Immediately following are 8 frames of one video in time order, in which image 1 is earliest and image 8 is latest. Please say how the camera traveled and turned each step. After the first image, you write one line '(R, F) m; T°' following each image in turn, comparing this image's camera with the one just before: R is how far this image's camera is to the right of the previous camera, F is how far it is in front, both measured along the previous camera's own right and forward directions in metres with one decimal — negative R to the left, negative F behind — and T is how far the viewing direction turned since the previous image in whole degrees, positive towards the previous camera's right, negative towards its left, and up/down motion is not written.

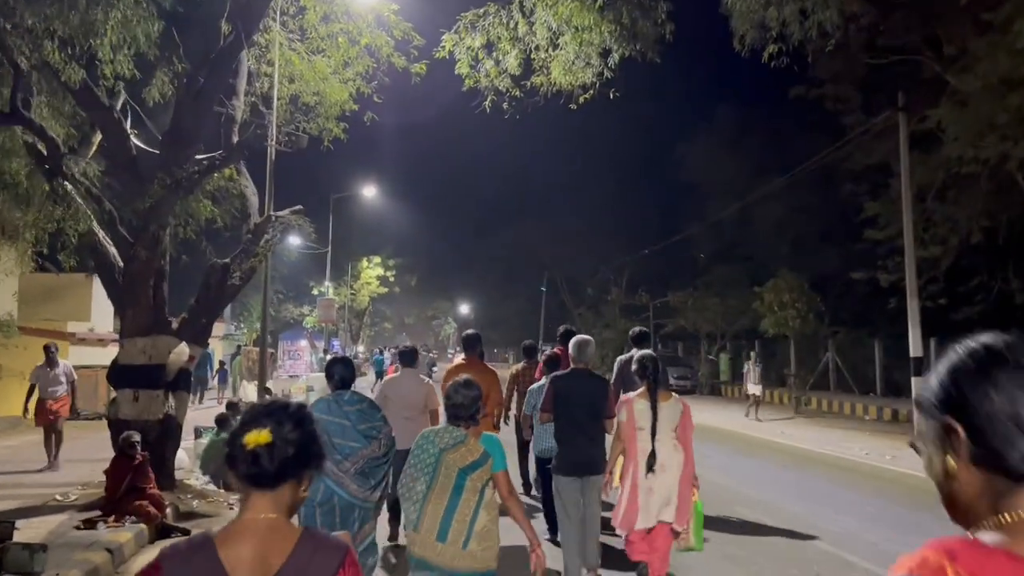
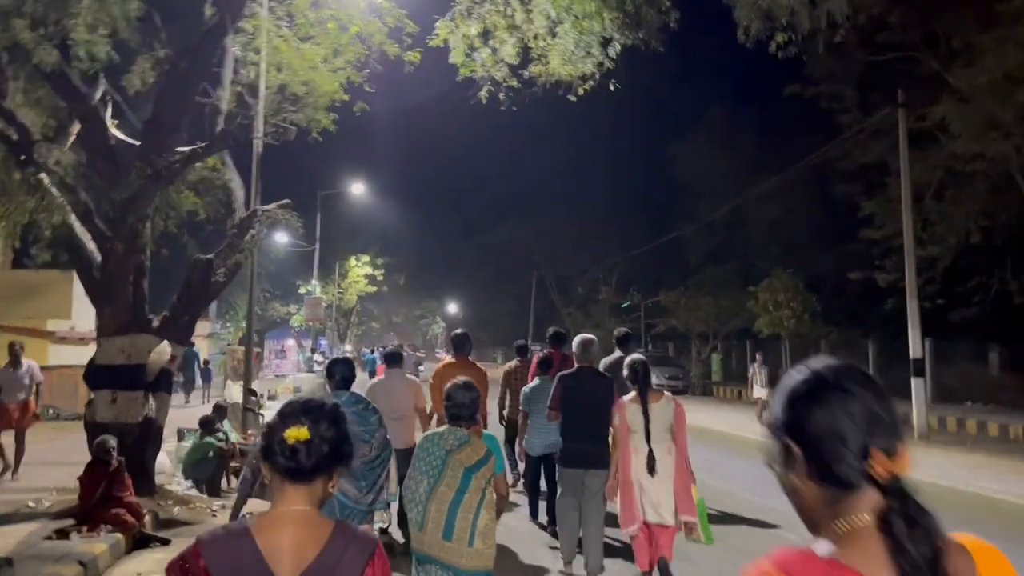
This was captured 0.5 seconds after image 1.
(-0.1, +0.4) m; +1°
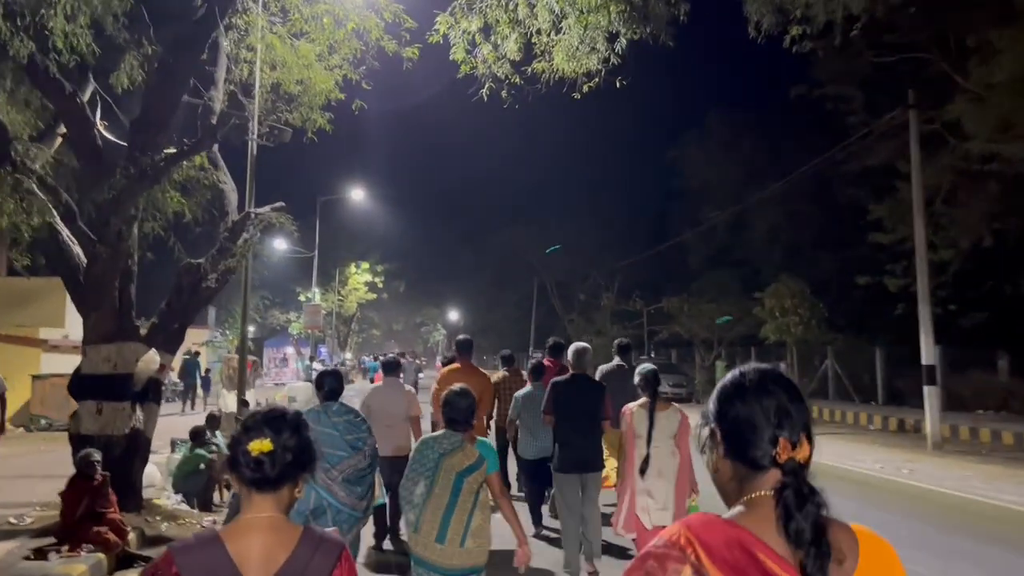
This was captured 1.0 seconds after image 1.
(0.0, +0.4) m; 0°
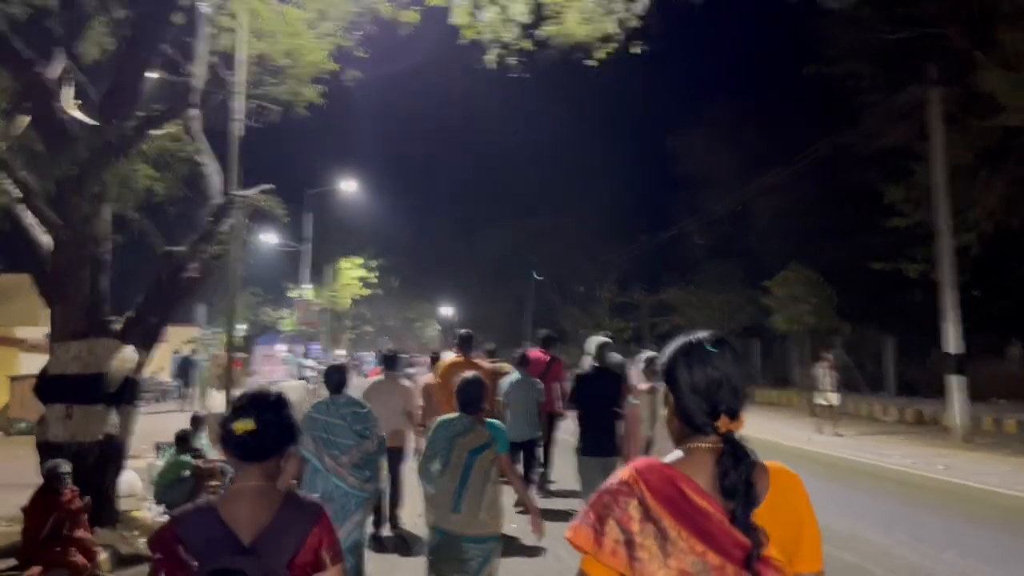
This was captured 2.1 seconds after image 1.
(-0.2, +1.0) m; 0°
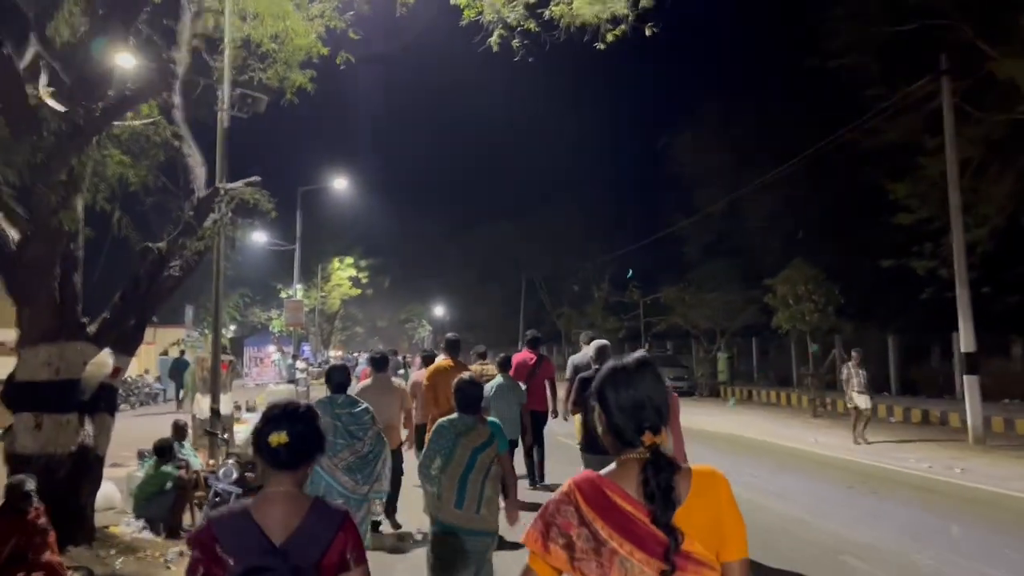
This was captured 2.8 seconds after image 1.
(-0.1, +0.6) m; +1°
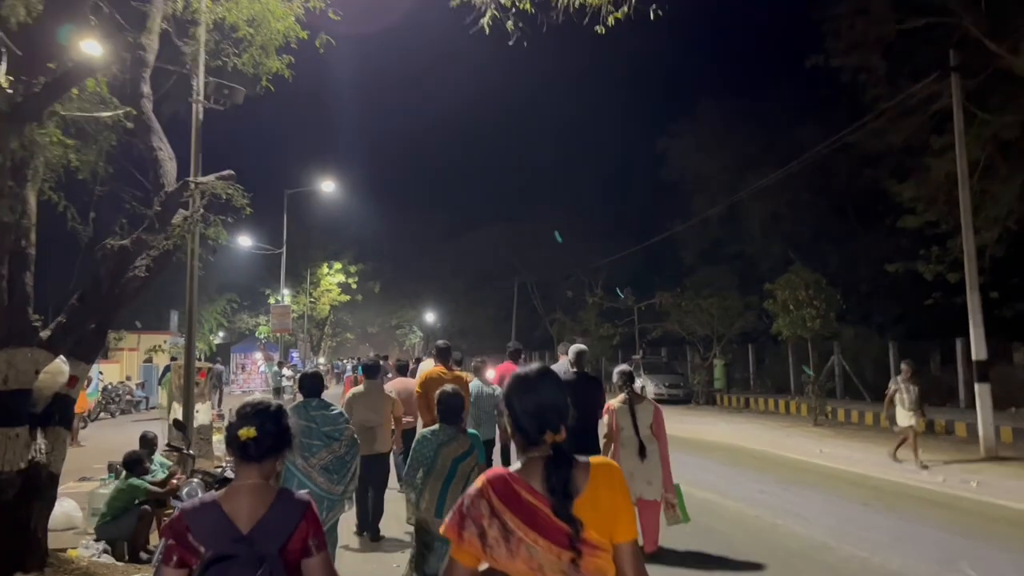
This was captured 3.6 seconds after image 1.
(0.0, +0.7) m; +1°
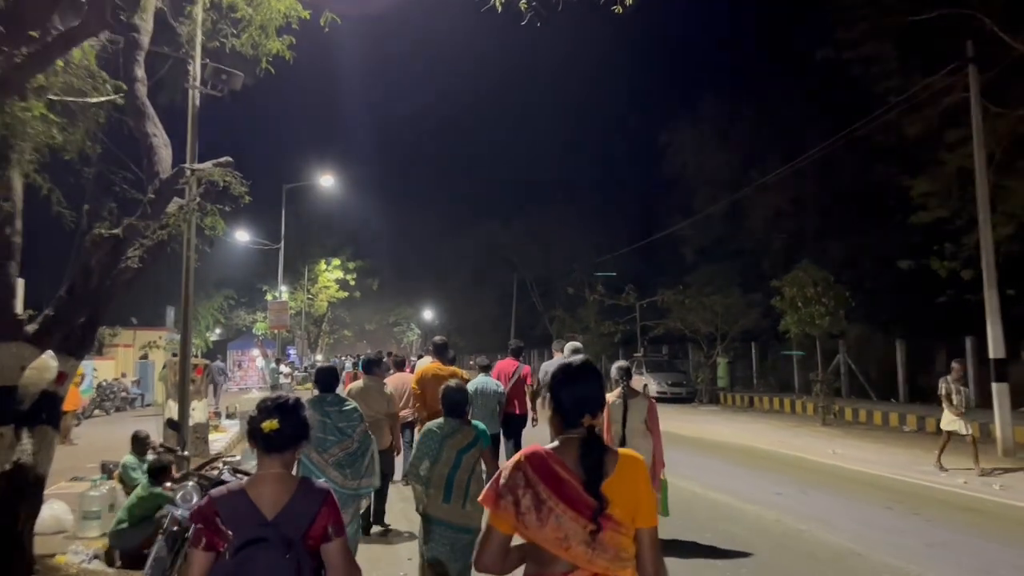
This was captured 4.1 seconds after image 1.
(-0.1, +0.4) m; 0°
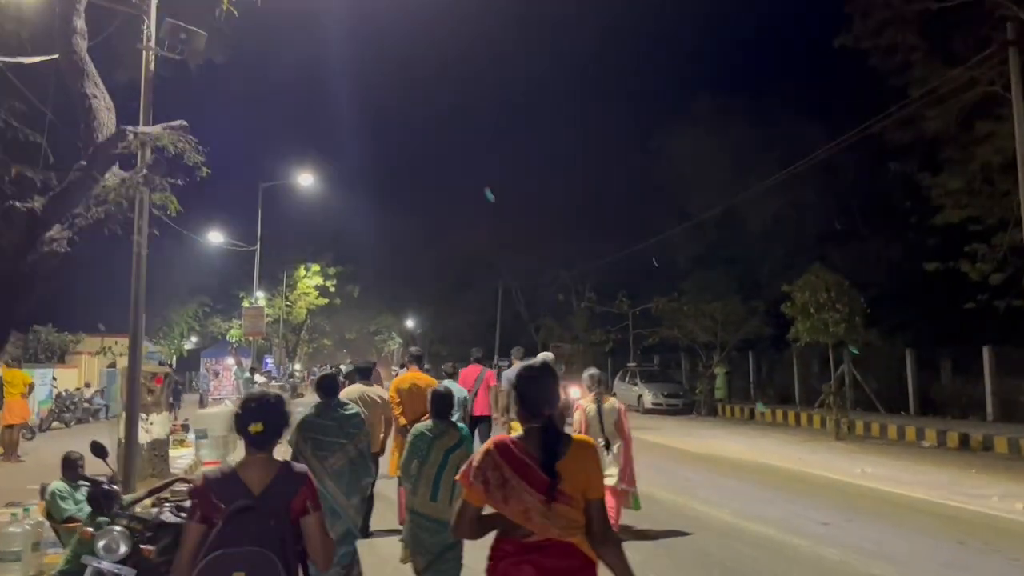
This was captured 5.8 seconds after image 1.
(-0.3, +1.5) m; +1°
